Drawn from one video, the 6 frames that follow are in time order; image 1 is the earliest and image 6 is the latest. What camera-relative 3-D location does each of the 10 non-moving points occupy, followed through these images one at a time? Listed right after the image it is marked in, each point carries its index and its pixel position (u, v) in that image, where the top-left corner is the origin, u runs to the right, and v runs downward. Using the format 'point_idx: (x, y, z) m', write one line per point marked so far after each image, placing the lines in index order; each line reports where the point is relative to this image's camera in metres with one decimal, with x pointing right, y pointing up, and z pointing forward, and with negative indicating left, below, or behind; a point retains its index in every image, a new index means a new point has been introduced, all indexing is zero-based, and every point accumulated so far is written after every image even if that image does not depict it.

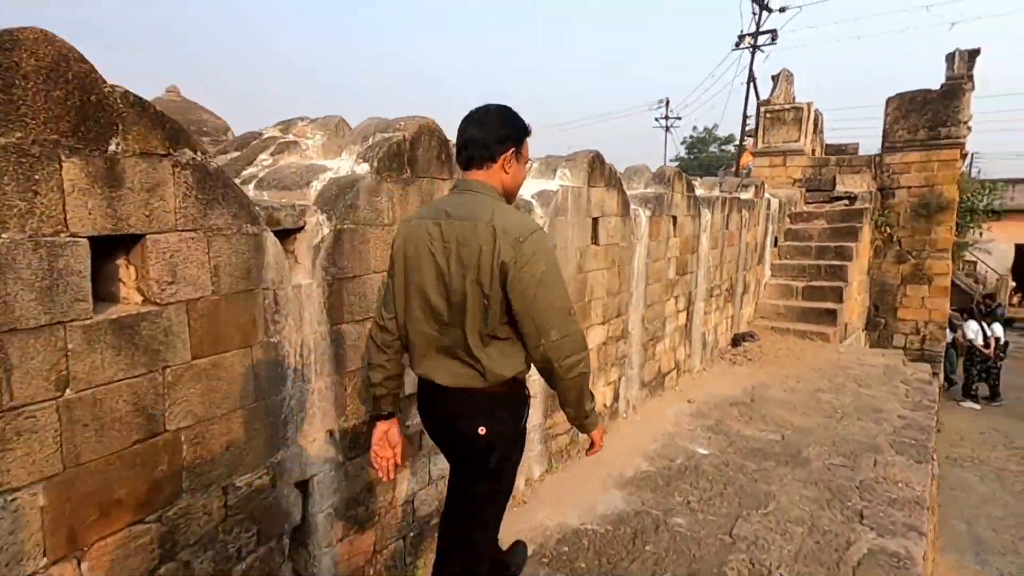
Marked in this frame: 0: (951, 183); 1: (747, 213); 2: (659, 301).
0: (+7.0, +1.7, +8.6) m
1: (+3.1, +1.0, +7.2) m
2: (+1.3, -0.1, +4.9) m
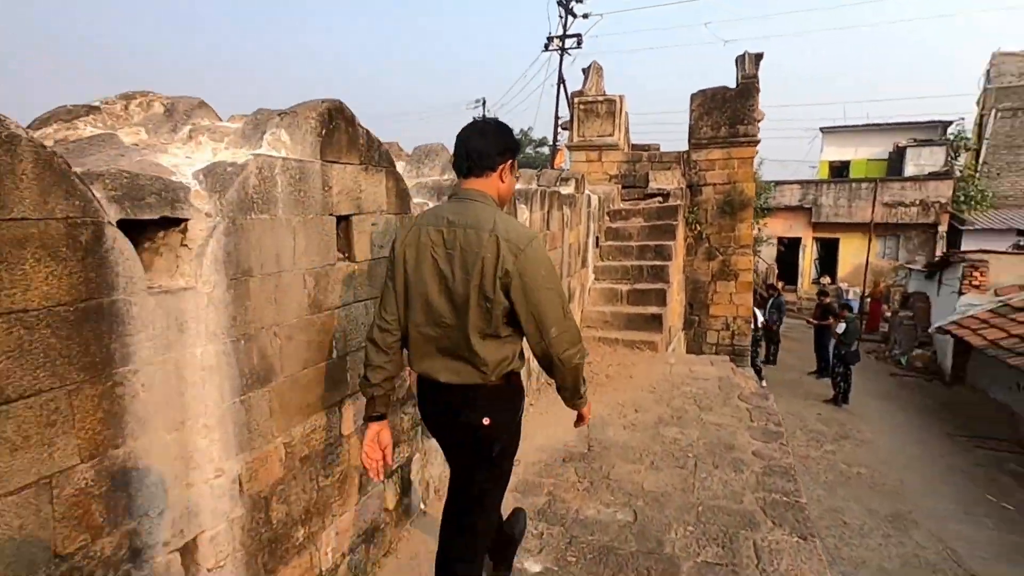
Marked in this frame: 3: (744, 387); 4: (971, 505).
0: (+3.9, +1.8, +8.8) m
1: (+0.7, +0.9, +6.2) m
2: (-0.3, -0.3, +3.5) m
3: (+2.2, -1.0, +5.2) m
4: (+5.9, -2.8, +6.9) m
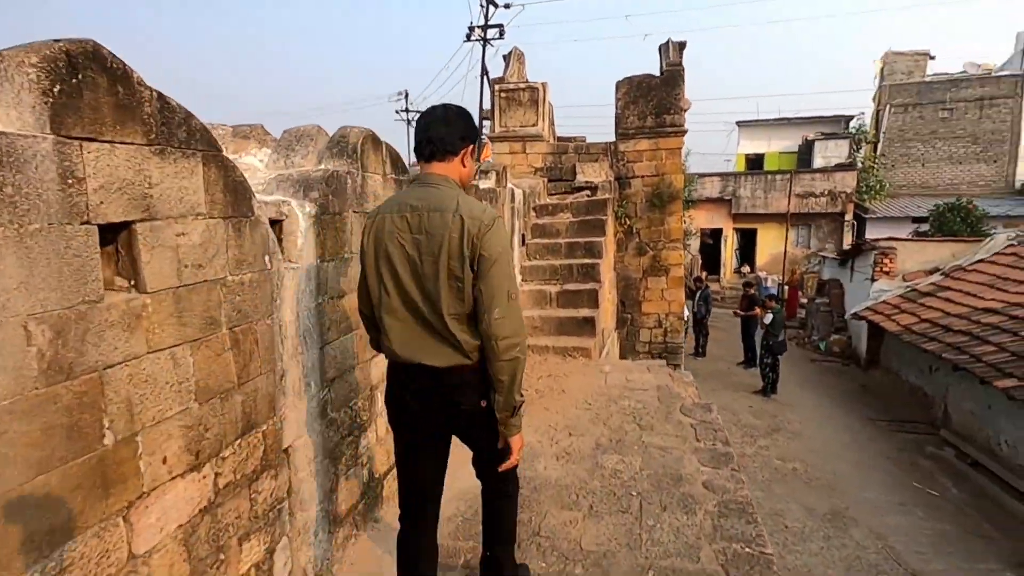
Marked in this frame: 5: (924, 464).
0: (+2.6, +1.8, +8.5) m
1: (-0.2, +0.9, +5.6) m
2: (-0.8, -0.4, +2.8) m
3: (+1.5, -1.0, +4.7) m
4: (+5.0, -2.6, +6.9) m
5: (+6.0, -2.5, +7.8) m
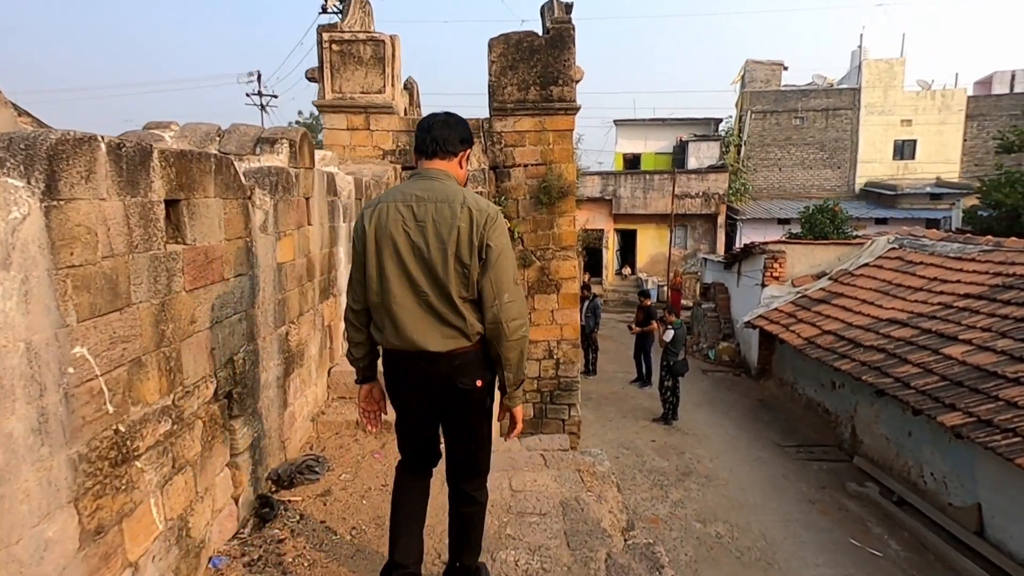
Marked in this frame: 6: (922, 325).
0: (+0.7, +1.6, +6.7) m
1: (-1.4, +0.5, +3.2) m
2: (-1.4, -0.7, +0.4) m
3: (+0.5, -1.2, +2.8) m
4: (+3.4, -2.8, +5.6) m
5: (+4.2, -2.7, +6.7) m
6: (+5.8, -0.5, +7.7) m
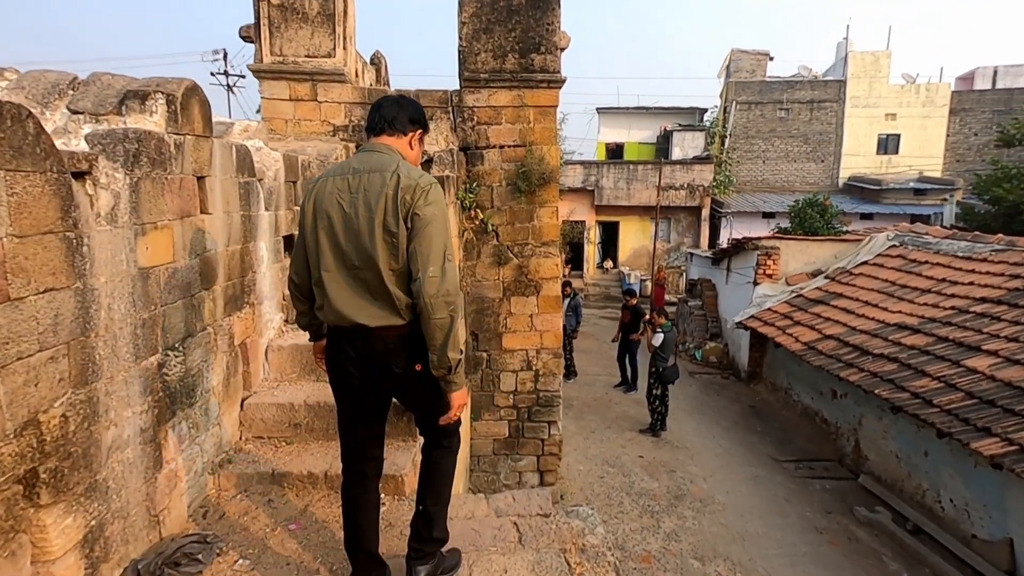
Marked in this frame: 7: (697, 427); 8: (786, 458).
0: (+0.4, +1.6, +5.7) m
1: (-1.6, +0.5, +2.2) m
2: (-1.4, -0.8, -0.6) m
3: (+0.3, -1.3, +1.9) m
4: (+3.2, -2.9, +4.9) m
5: (+3.9, -2.8, +6.0) m
6: (+5.5, -0.6, +7.0) m
7: (+3.1, -2.3, +8.9) m
8: (+4.0, -2.5, +7.8) m
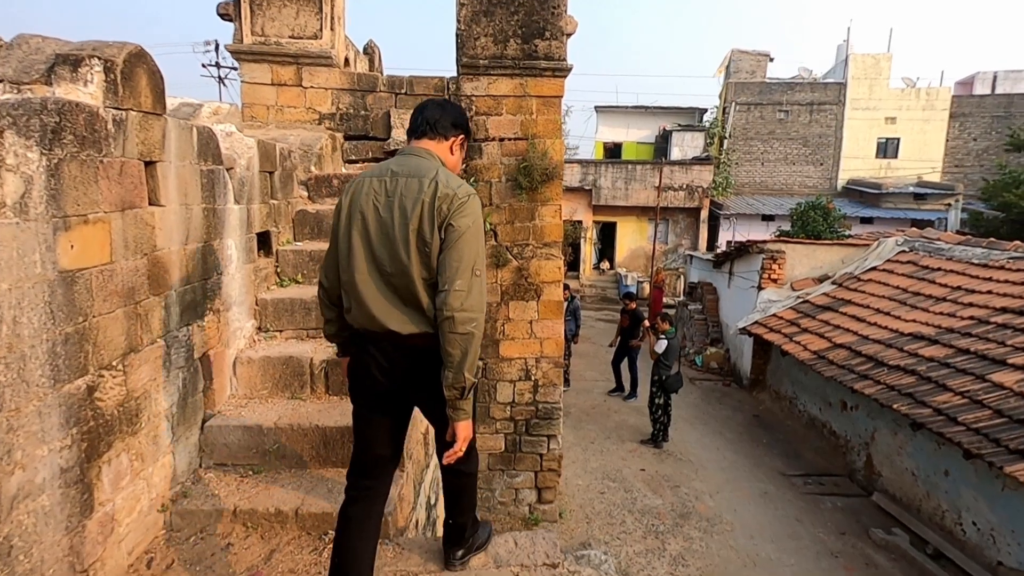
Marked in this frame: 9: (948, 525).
0: (+0.4, +1.5, +5.3) m
1: (-1.5, +0.4, +1.8) m
2: (-1.4, -0.9, -1.0) m
3: (+0.4, -1.4, +1.5) m
4: (+3.1, -3.0, +4.5) m
5: (+3.8, -2.9, +5.6) m
6: (+5.4, -0.7, +6.6) m
7: (+3.0, -2.4, +8.5) m
8: (+3.9, -2.6, +7.5) m
9: (+4.7, -2.6, +5.8) m
